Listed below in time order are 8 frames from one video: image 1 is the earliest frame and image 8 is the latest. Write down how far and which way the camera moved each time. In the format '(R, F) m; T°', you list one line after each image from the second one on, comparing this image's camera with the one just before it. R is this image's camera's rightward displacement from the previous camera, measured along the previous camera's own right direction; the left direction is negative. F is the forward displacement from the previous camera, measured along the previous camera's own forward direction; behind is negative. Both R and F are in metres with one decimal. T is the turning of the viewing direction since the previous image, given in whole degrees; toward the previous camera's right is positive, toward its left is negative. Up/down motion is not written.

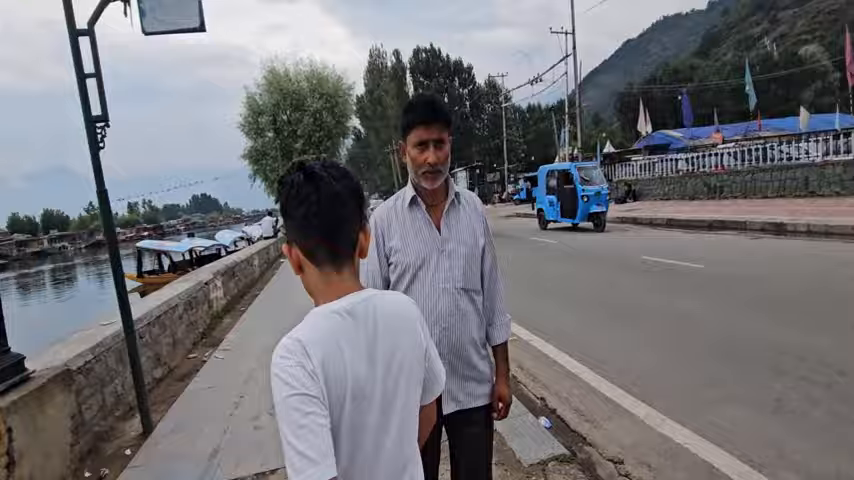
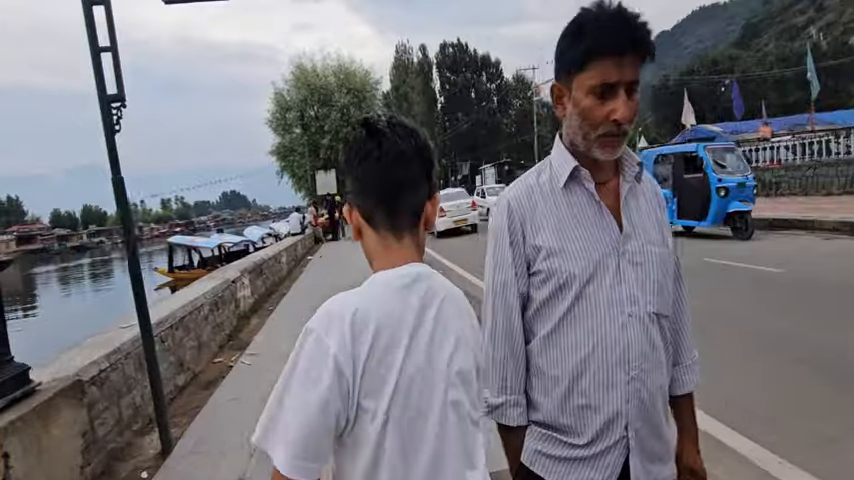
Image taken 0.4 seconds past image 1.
(-0.2, +0.5) m; -3°
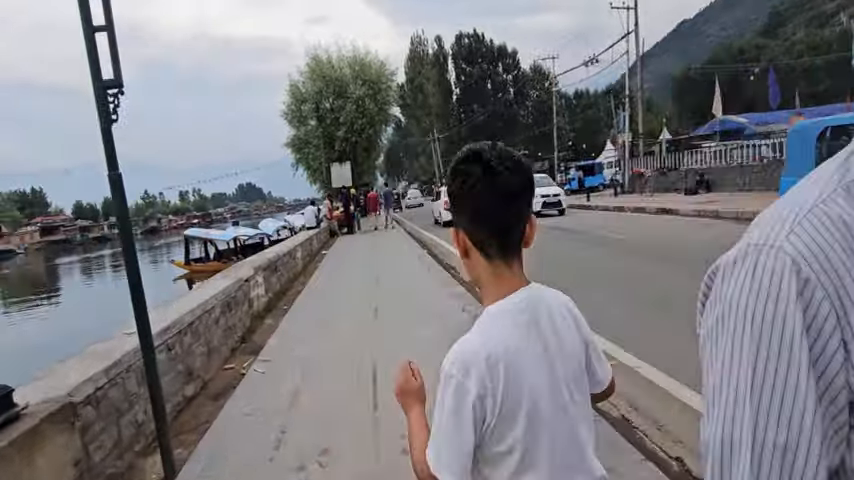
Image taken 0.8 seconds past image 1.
(-0.1, +0.4) m; -2°
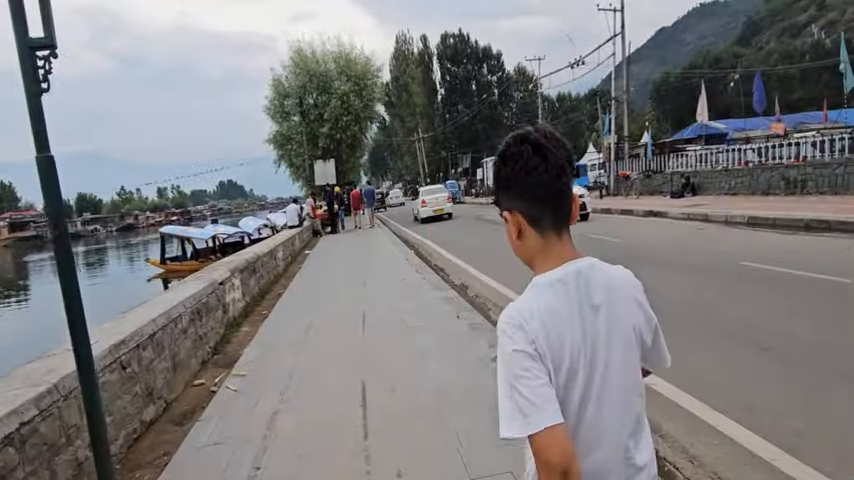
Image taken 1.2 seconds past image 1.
(-0.1, +0.5) m; +2°
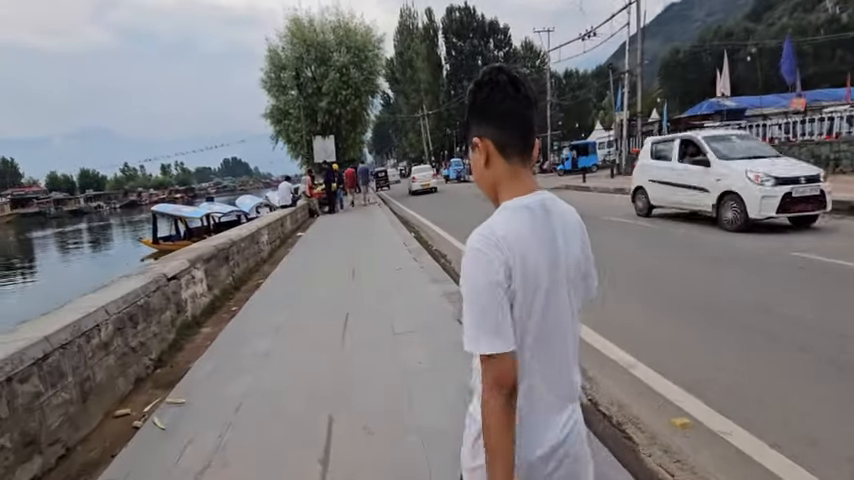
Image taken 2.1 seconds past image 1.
(+0.1, +1.1) m; -1°
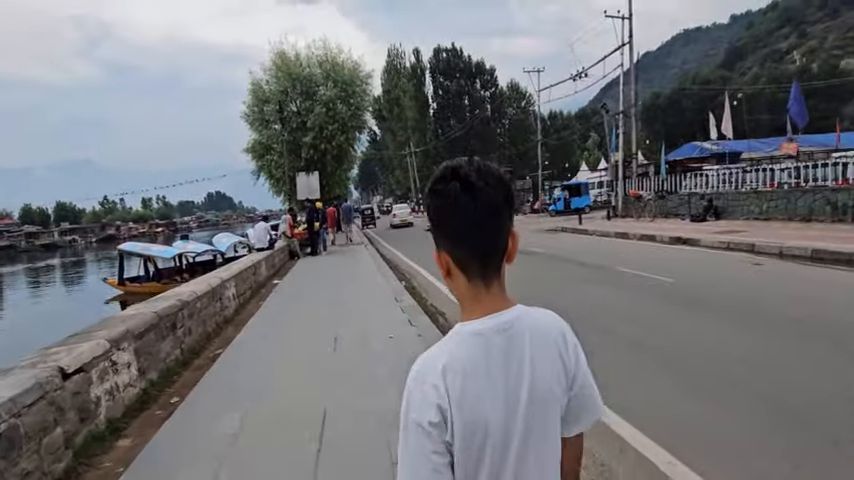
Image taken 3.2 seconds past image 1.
(-0.2, +1.3) m; +2°
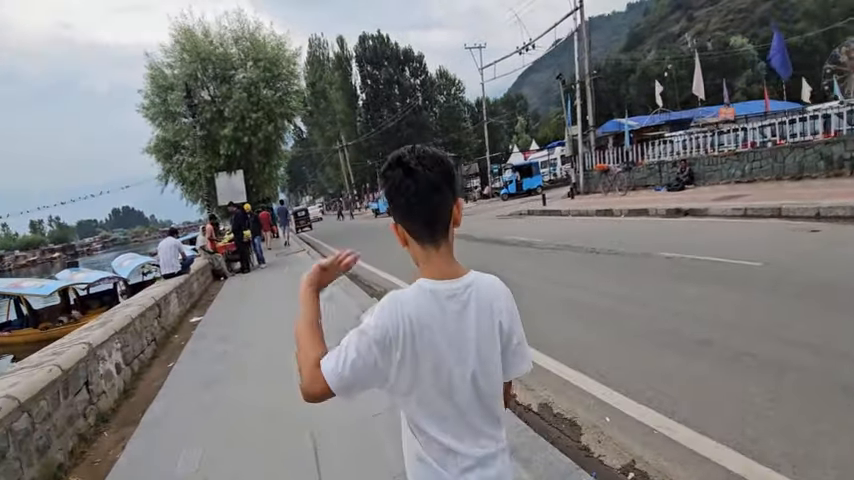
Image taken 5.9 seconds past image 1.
(-0.9, +3.0) m; +9°
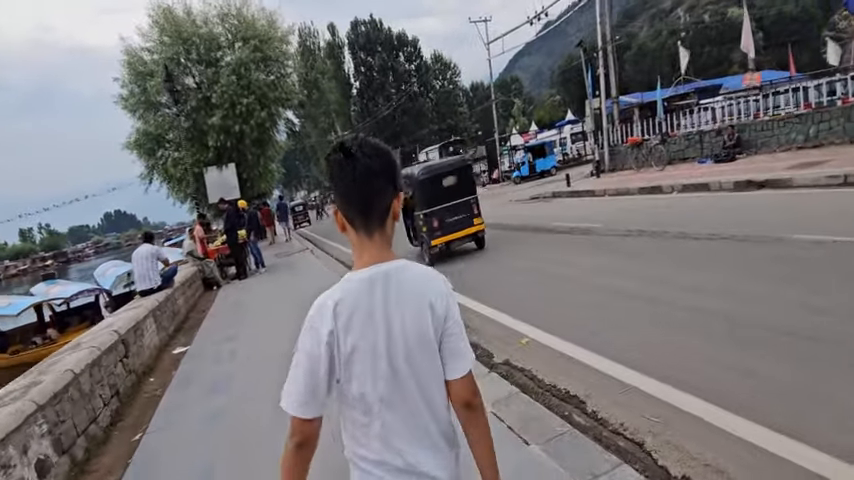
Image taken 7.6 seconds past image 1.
(-0.8, +2.0) m; 0°
